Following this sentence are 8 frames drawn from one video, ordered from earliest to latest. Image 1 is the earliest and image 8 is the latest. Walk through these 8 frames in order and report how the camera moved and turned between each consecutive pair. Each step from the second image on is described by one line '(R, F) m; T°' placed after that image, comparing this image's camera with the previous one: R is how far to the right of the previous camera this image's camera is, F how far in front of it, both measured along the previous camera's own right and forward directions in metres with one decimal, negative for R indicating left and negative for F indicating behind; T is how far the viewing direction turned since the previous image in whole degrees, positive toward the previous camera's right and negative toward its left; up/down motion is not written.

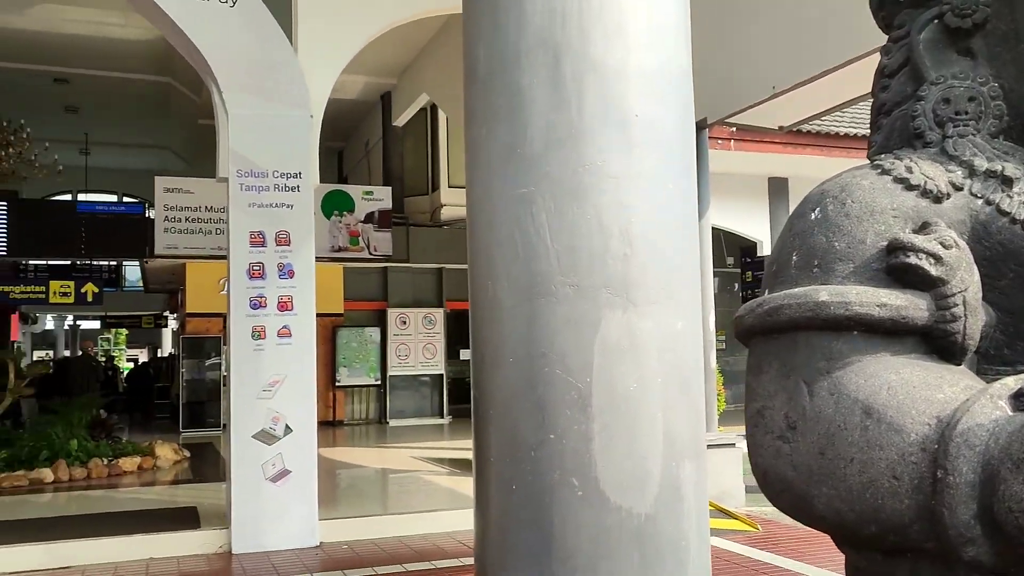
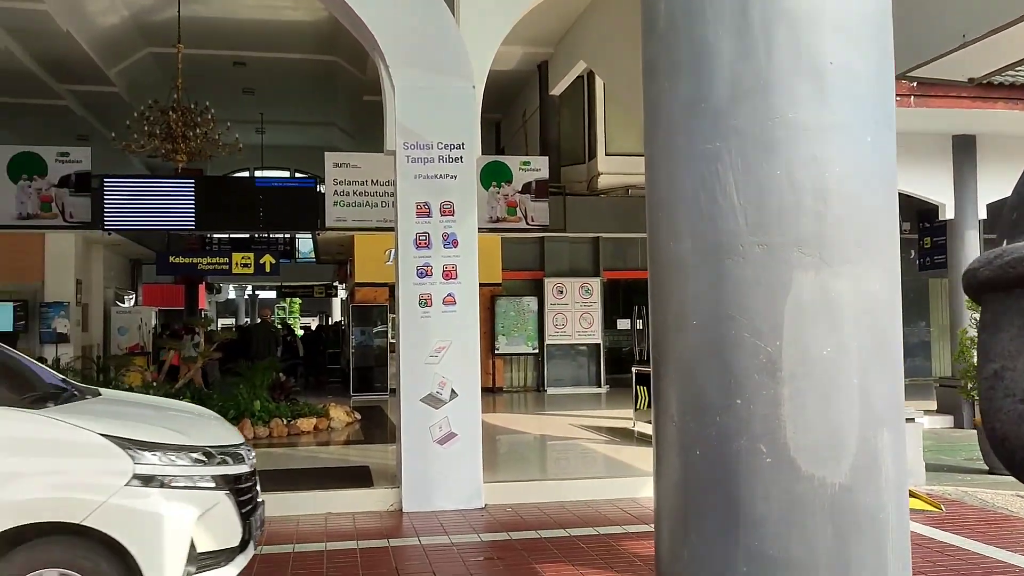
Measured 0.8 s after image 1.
(0.0, 0.0) m; -10°
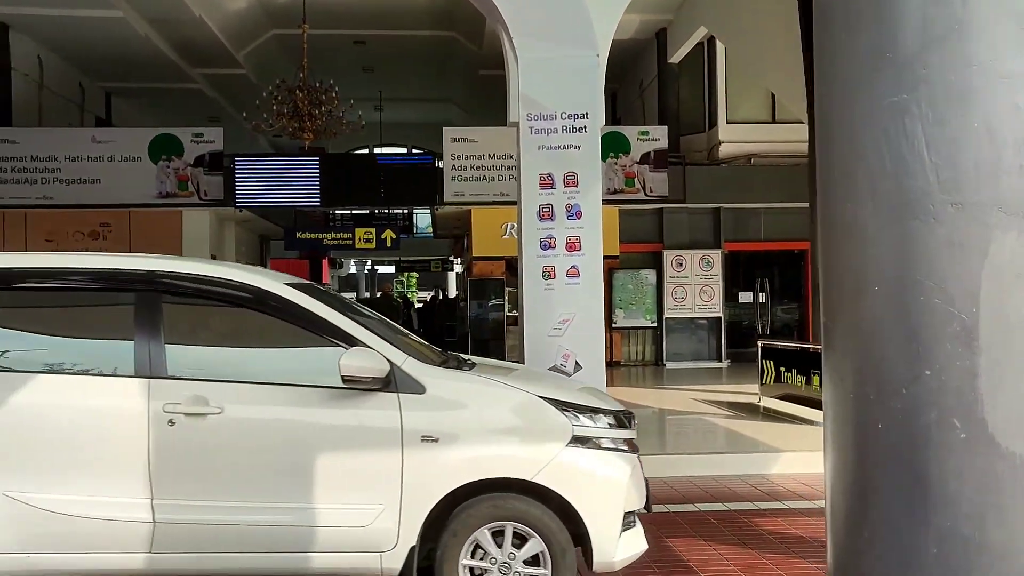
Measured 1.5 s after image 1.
(-0.1, 0.0) m; -7°
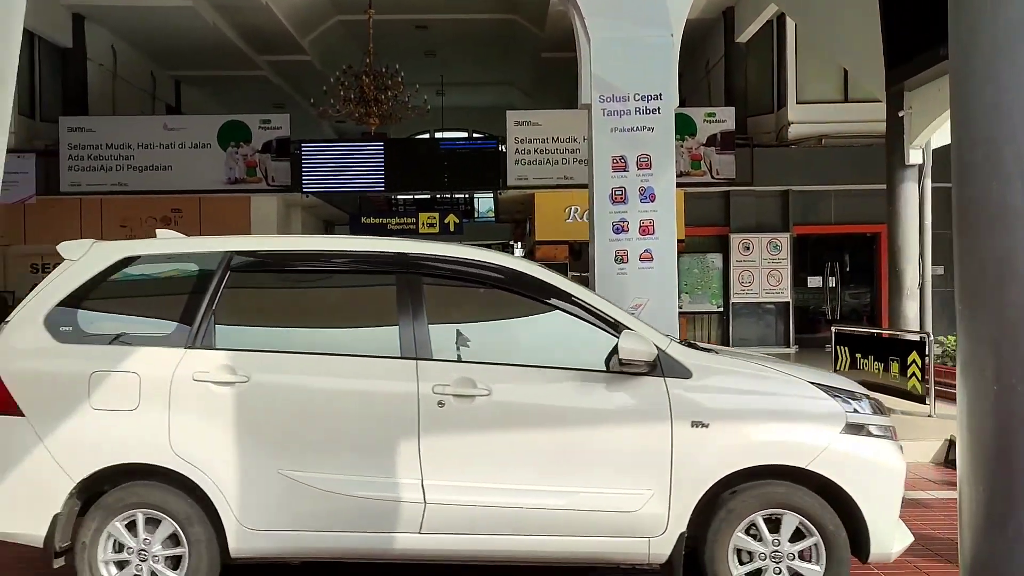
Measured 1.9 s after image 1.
(-0.1, 0.0) m; -4°
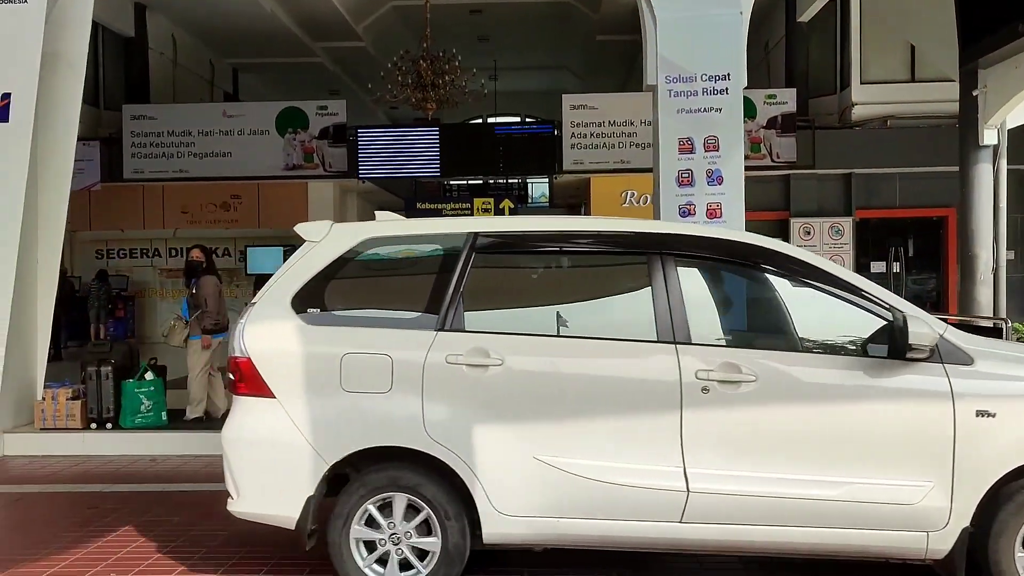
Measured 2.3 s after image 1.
(-0.1, +0.1) m; -3°
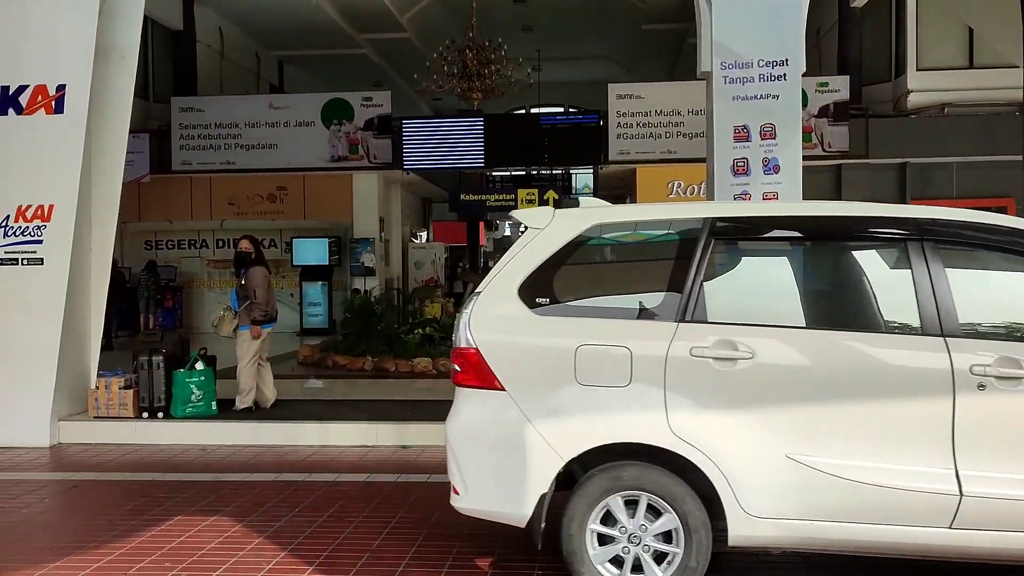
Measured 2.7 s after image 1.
(-0.1, +0.1) m; -3°
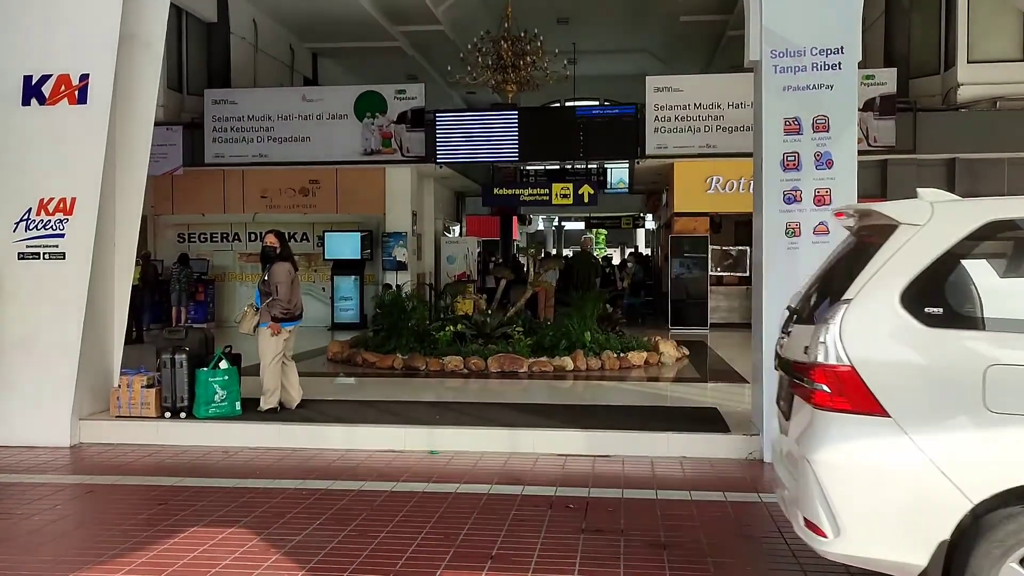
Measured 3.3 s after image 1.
(0.0, +0.3) m; -2°
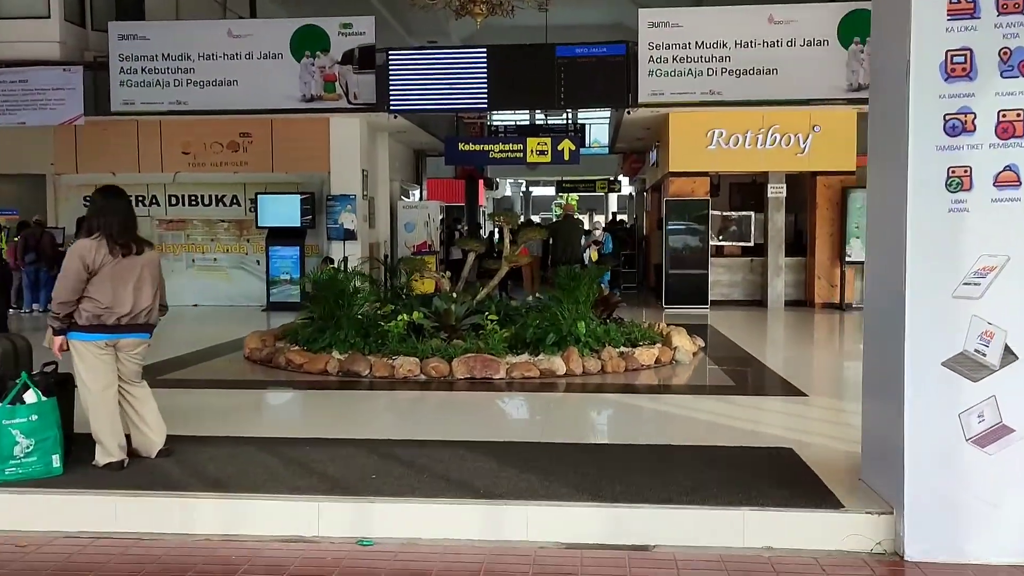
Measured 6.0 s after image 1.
(-0.1, +2.3) m; +2°
